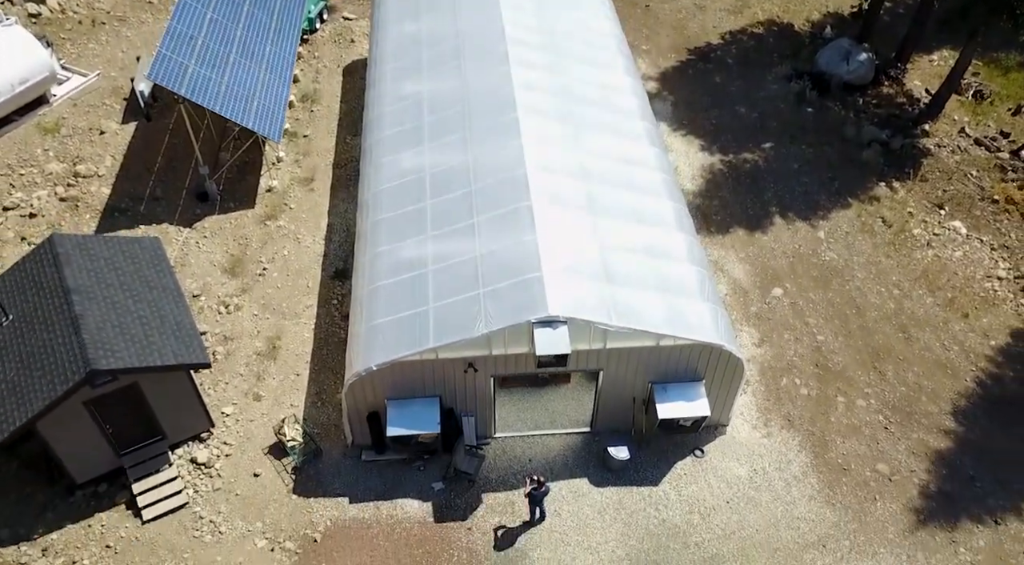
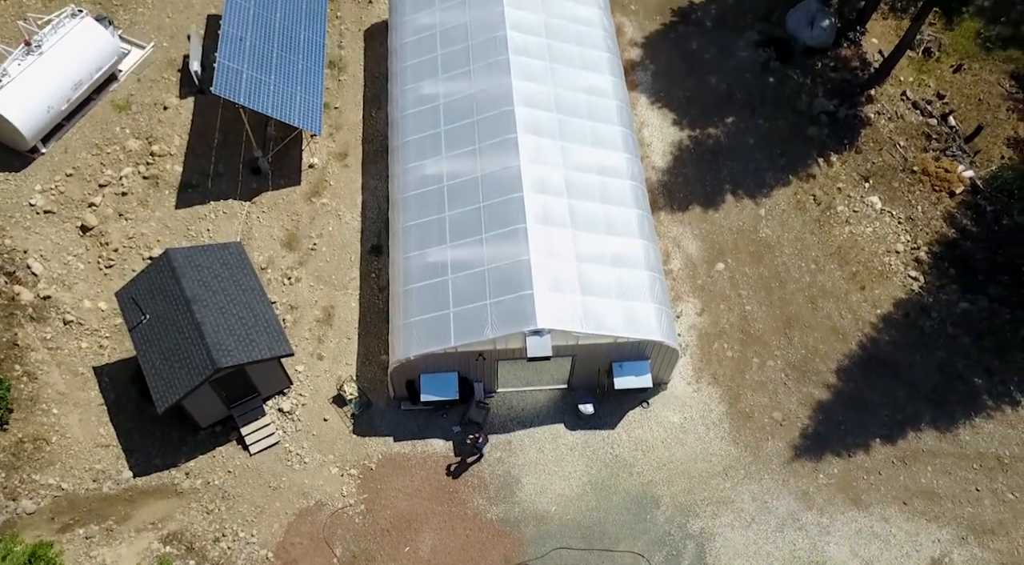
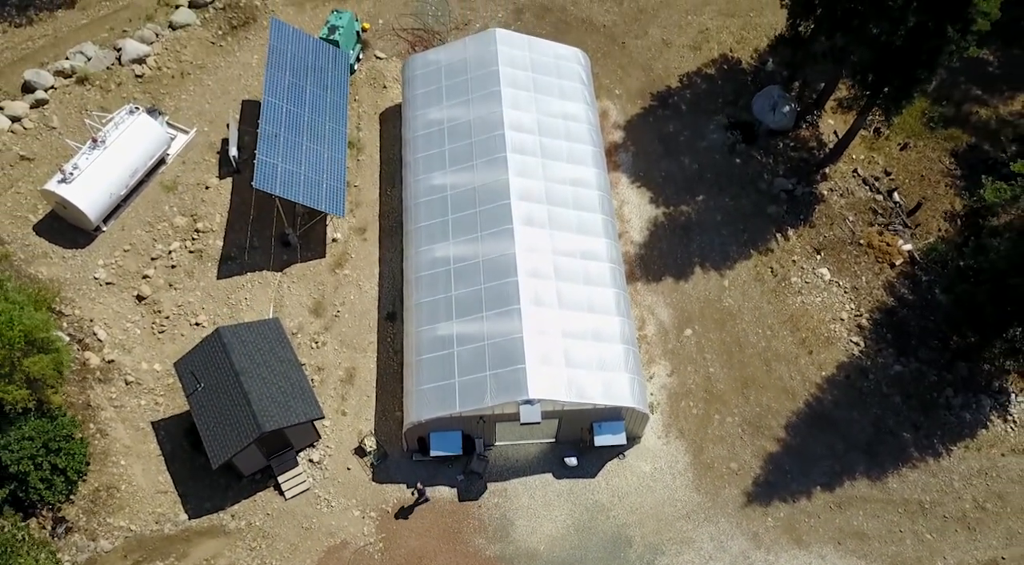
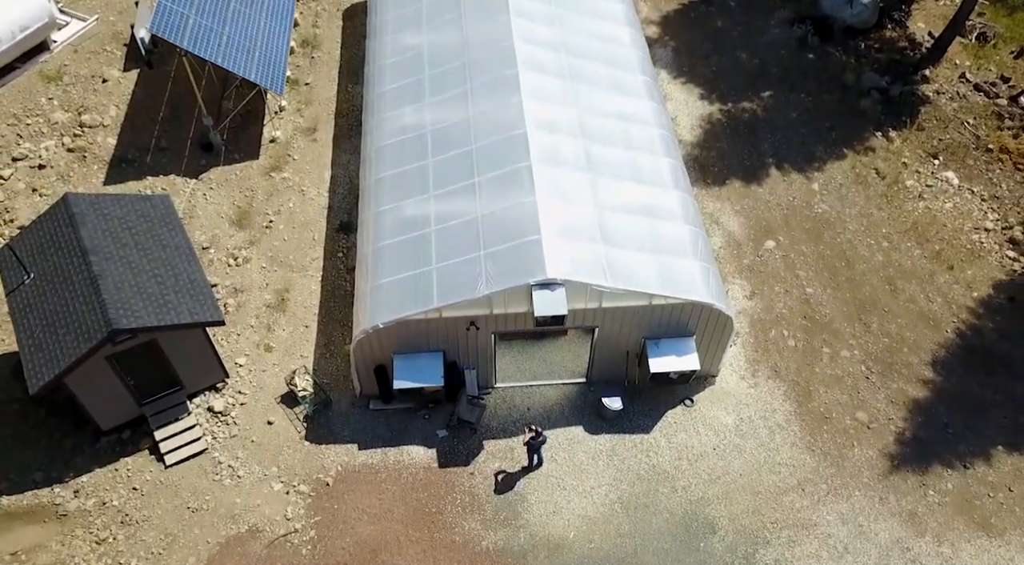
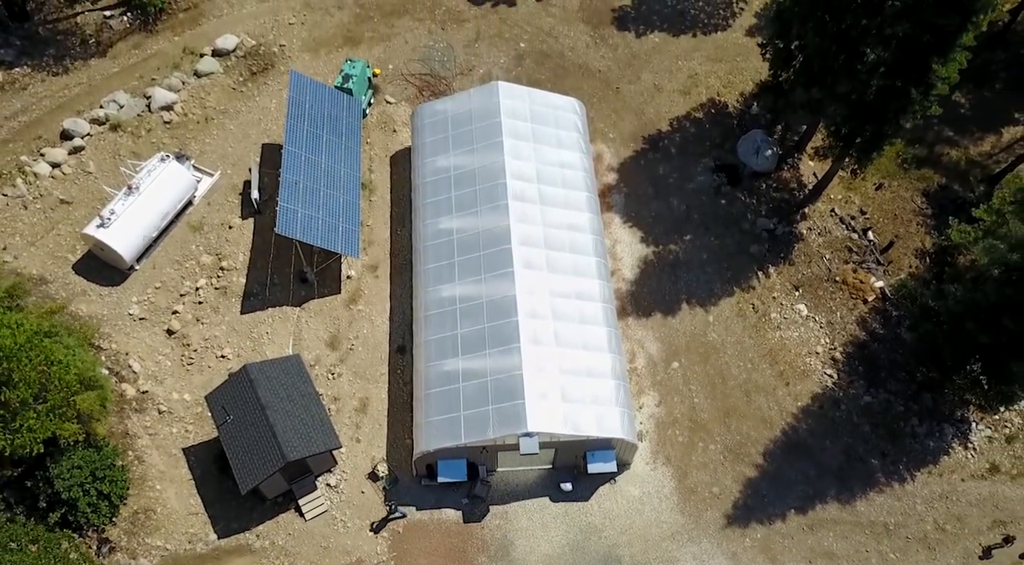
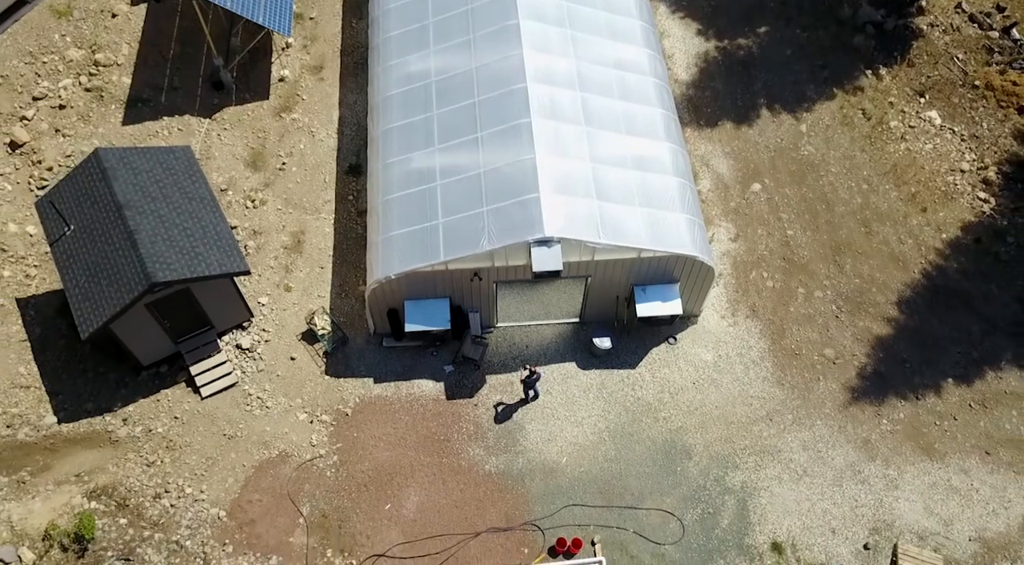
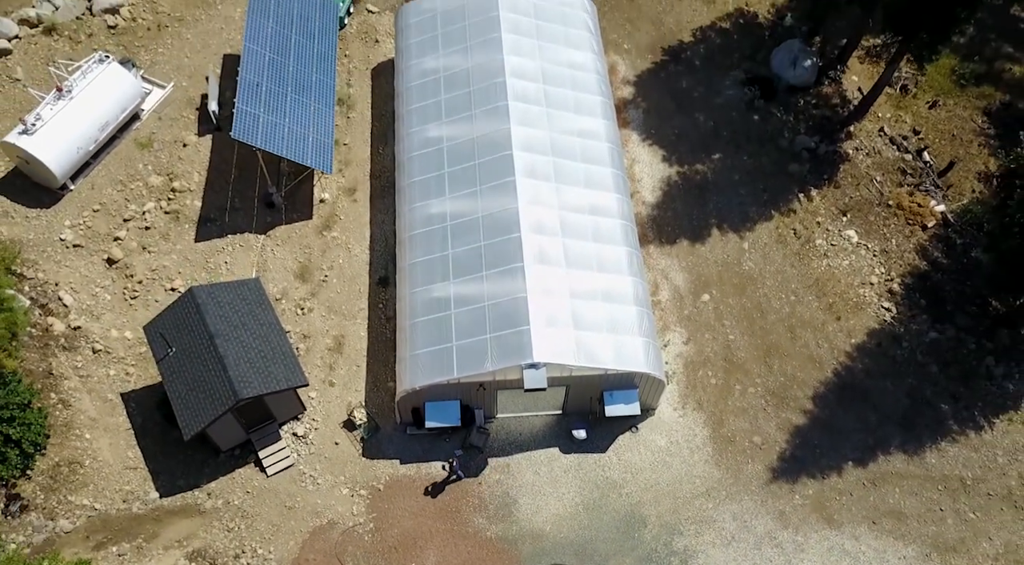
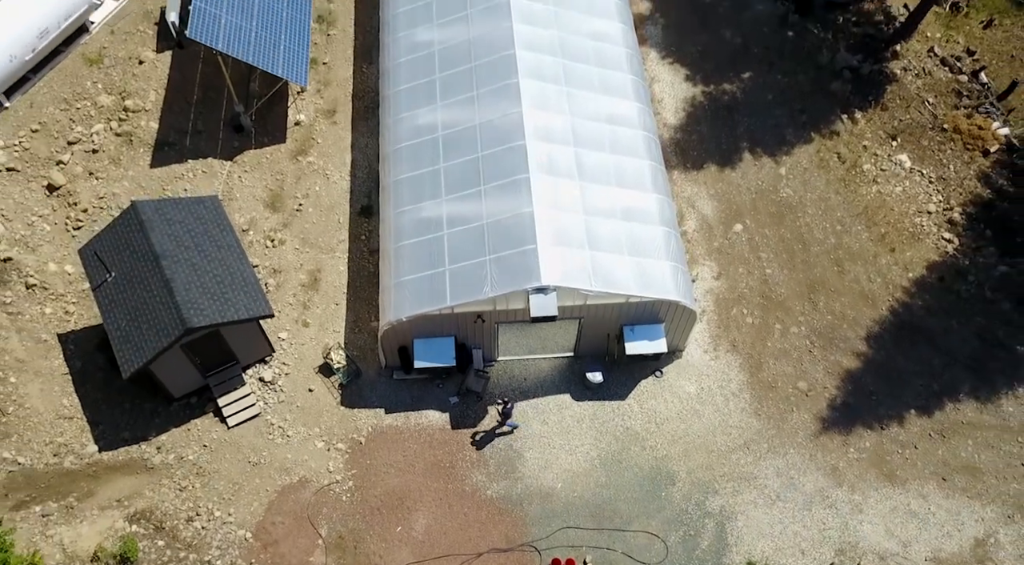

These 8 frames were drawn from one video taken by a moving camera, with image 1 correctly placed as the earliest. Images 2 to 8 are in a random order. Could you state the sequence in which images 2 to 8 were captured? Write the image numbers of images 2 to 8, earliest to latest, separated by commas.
4, 6, 8, 2, 7, 3, 5
